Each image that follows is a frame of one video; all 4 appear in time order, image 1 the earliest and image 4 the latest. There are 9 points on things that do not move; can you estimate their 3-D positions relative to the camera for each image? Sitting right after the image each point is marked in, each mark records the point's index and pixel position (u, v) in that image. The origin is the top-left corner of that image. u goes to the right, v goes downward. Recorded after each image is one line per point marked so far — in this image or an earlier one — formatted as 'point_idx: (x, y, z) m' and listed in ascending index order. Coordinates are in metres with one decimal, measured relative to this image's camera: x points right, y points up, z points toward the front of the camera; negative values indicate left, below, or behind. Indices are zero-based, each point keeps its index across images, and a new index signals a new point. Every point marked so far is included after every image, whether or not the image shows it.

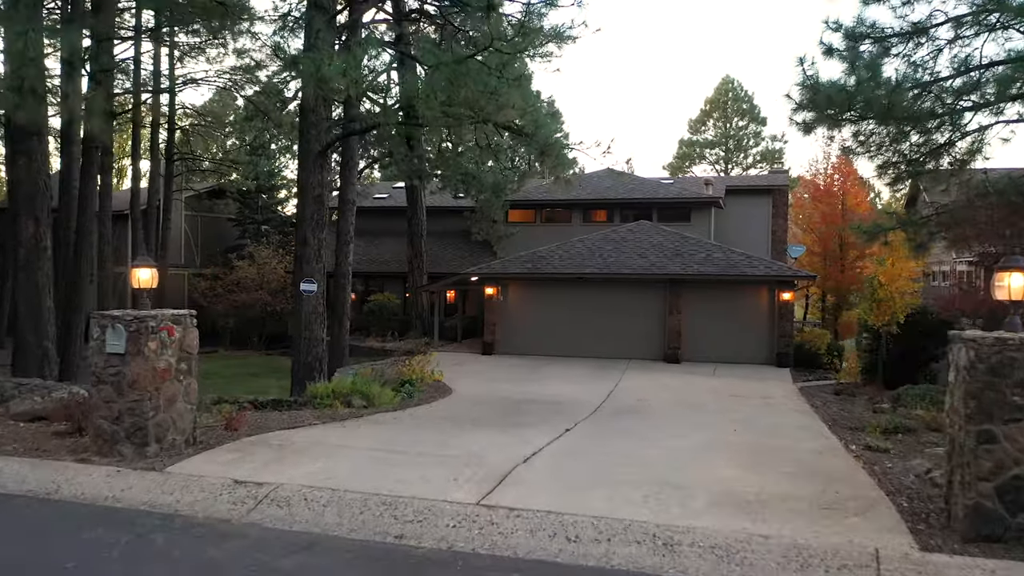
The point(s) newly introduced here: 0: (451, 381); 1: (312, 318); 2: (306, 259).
0: (-1.2, -1.8, +13.8) m
1: (-2.7, -0.4, +9.4) m
2: (-2.7, +0.4, +9.4) m
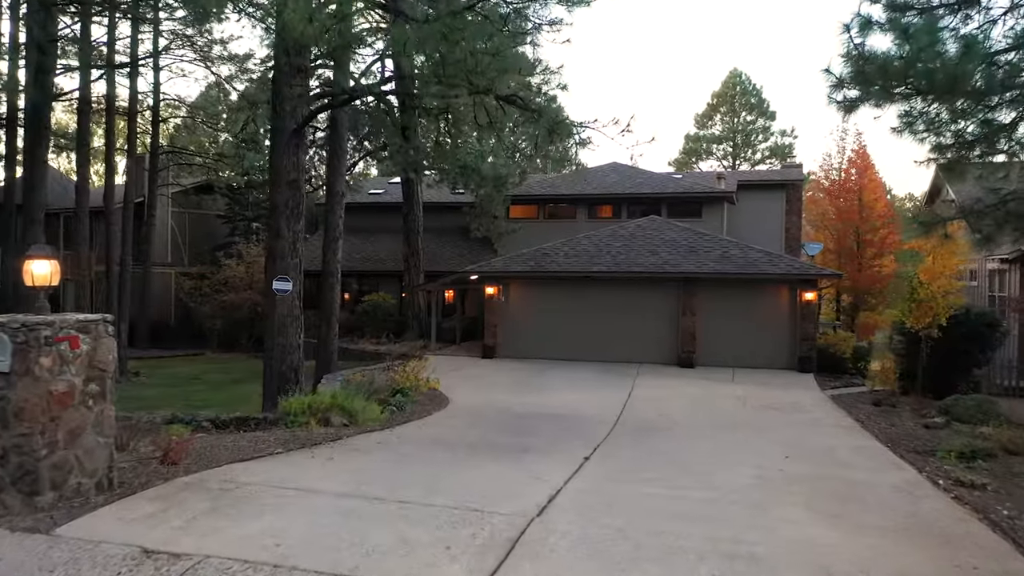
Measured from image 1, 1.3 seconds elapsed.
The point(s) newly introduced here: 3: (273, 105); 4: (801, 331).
0: (-1.1, -1.8, +12.6) m
1: (-2.6, -0.4, +8.2) m
2: (-2.7, +0.4, +8.2) m
3: (-2.8, +2.1, +8.1) m
4: (+6.5, -1.0, +16.0) m
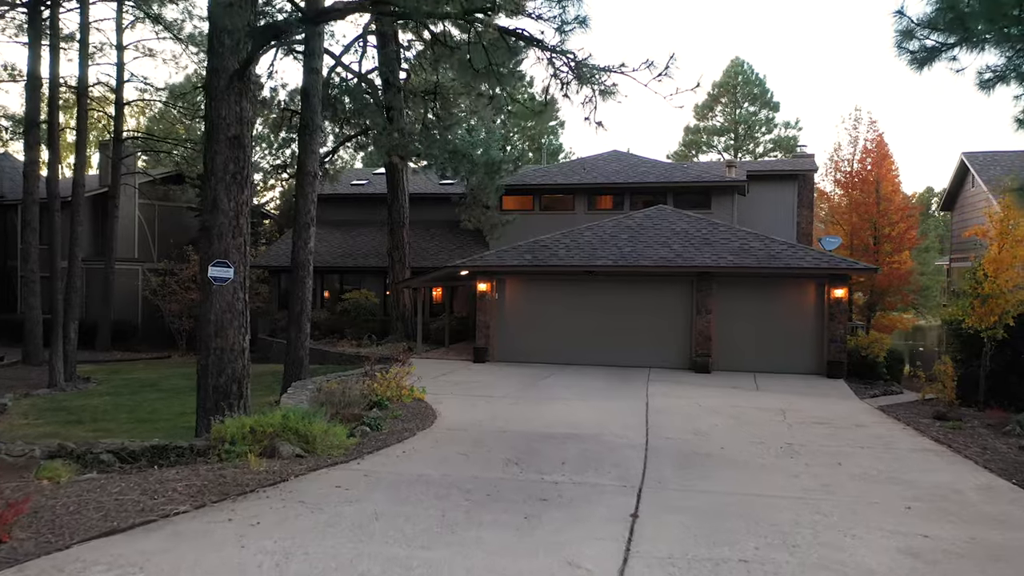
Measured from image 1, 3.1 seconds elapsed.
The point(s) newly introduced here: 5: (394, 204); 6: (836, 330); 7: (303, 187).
0: (-1.2, -1.7, +10.8) m
1: (-2.6, -0.3, +6.4) m
2: (-2.6, +0.5, +6.4) m
3: (-2.7, +2.2, +6.3) m
4: (+6.4, -0.9, +14.3) m
5: (-3.2, +2.3, +19.4) m
6: (+6.5, -0.9, +14.2) m
7: (-3.9, +1.9, +13.3) m
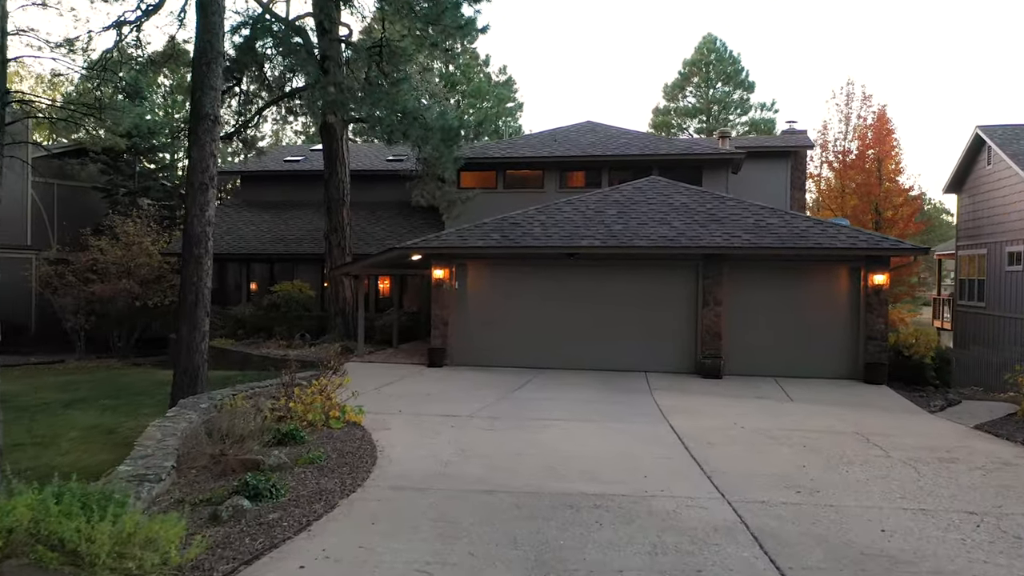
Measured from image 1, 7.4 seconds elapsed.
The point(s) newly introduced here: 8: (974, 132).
0: (-1.5, -1.5, +7.7) m
1: (-2.6, -0.1, +3.2) m
2: (-2.6, +0.7, +3.1) m
3: (-2.7, +2.4, +3.1) m
4: (+5.8, -0.6, +11.7) m
5: (-4.1, +2.6, +16.1) m
6: (+6.0, -0.6, +11.6) m
7: (-4.4, +2.1, +10.0) m
8: (+11.8, +4.0, +18.2) m
